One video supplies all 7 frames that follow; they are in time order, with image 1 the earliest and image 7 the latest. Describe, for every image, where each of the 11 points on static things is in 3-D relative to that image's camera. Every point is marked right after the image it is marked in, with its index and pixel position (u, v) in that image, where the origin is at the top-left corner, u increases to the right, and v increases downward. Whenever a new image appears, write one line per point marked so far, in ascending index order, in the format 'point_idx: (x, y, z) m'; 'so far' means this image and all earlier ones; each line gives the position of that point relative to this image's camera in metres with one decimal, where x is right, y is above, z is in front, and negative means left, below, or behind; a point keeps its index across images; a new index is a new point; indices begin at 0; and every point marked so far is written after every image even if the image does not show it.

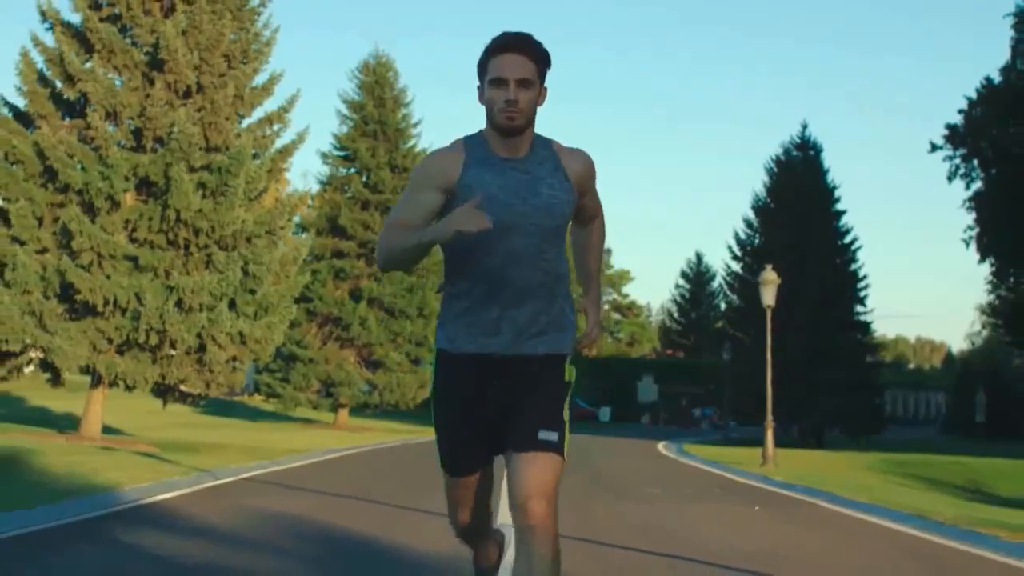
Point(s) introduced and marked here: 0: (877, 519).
0: (+4.2, -2.6, +15.8) m
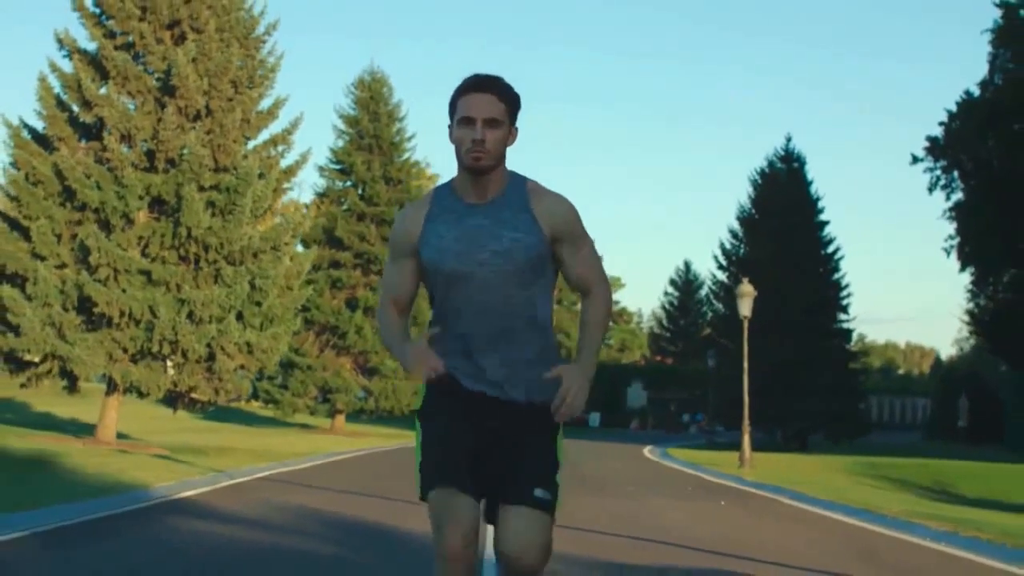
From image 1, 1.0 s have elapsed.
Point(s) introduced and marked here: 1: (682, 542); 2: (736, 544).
0: (+4.1, -2.8, +17.5) m
1: (+1.8, -2.5, +13.8) m
2: (+2.3, -2.5, +13.7) m
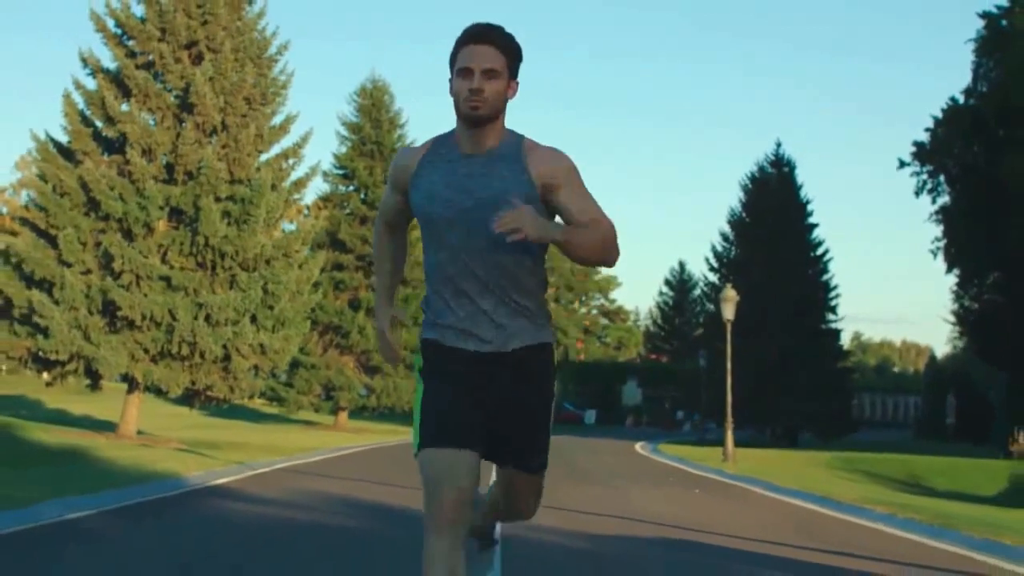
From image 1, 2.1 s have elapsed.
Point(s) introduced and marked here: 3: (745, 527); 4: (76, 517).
0: (+4.0, -3.0, +19.4) m
1: (+1.7, -2.6, +15.7) m
2: (+2.2, -2.6, +15.6) m
3: (+2.6, -2.6, +14.9) m
4: (-4.5, -2.4, +14.3) m
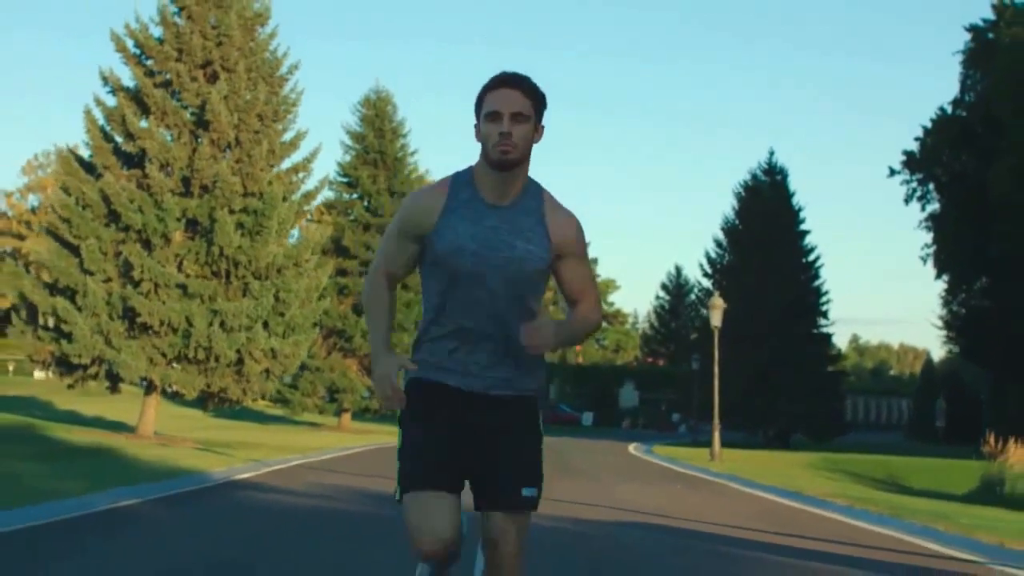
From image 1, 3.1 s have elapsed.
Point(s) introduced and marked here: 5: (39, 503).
0: (+4.0, -3.2, +21.2) m
1: (+1.7, -2.8, +17.4) m
2: (+2.2, -2.8, +17.3) m
3: (+2.5, -2.8, +16.6) m
4: (-4.6, -2.5, +16.0) m
5: (-5.6, -2.5, +16.3) m
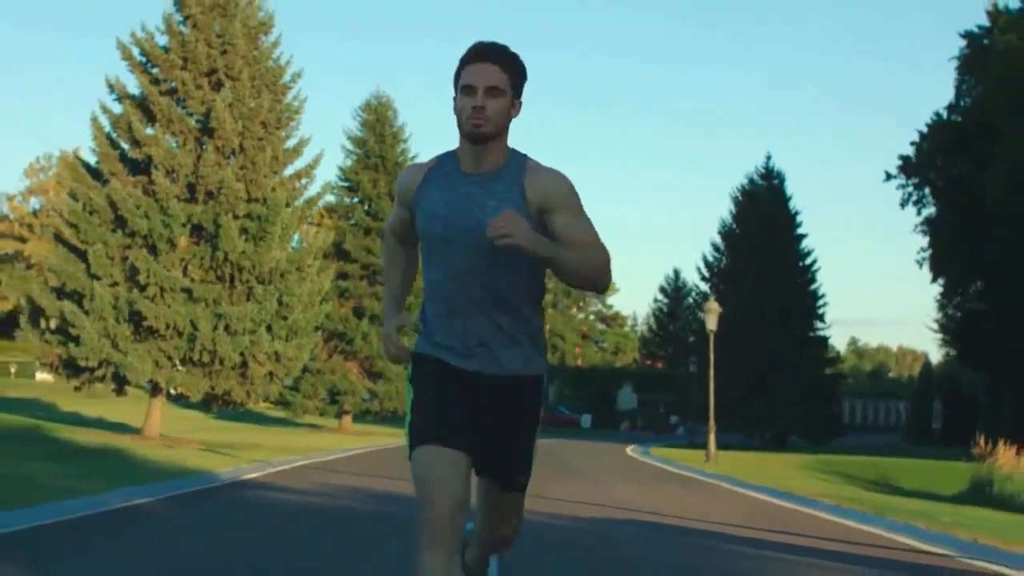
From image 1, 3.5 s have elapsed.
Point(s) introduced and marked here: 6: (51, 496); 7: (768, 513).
0: (+3.9, -3.3, +21.8) m
1: (+1.7, -2.9, +18.0) m
2: (+2.2, -2.9, +17.9) m
3: (+2.5, -2.8, +17.2) m
4: (-4.6, -2.6, +16.6) m
5: (-5.6, -2.6, +16.9) m
6: (-5.8, -2.6, +17.2) m
7: (+3.3, -2.9, +17.3) m
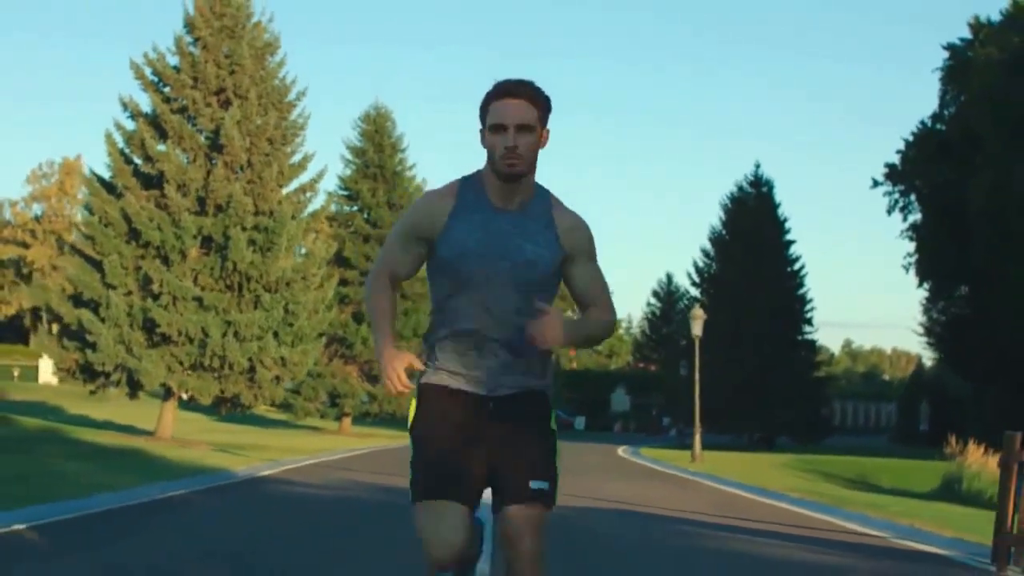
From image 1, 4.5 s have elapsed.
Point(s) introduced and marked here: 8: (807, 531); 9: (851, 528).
0: (+3.8, -3.4, +23.5) m
1: (+1.6, -3.1, +19.8) m
2: (+2.1, -3.1, +19.7) m
3: (+2.4, -3.0, +18.9) m
4: (-4.7, -2.8, +18.3) m
5: (-5.7, -2.8, +18.6) m
6: (-5.9, -2.8, +18.9) m
7: (+3.2, -3.0, +19.1) m
8: (+3.3, -2.7, +15.3) m
9: (+3.8, -2.7, +15.4) m
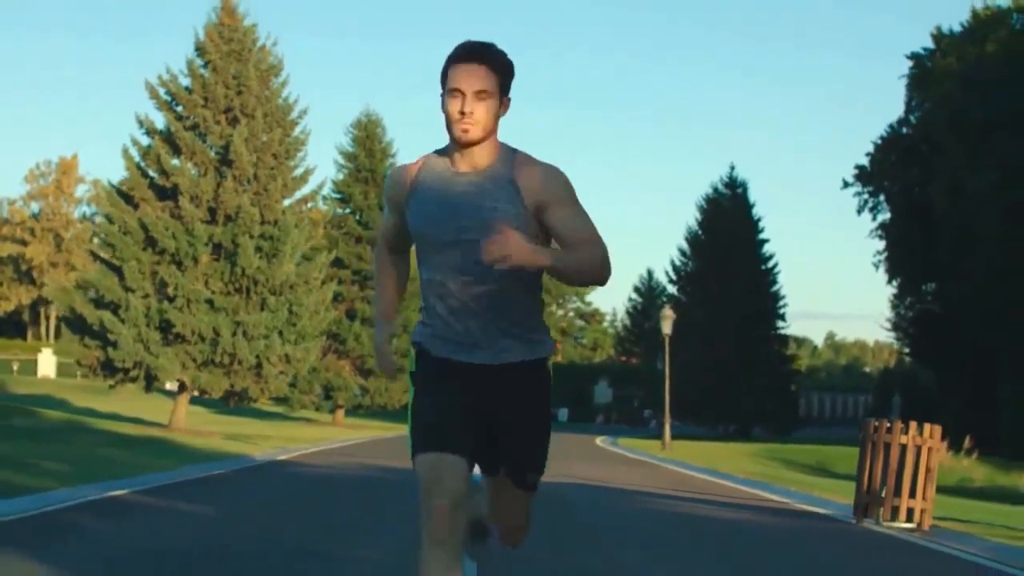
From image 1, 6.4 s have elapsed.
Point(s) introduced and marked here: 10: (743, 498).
0: (+3.5, -3.6, +26.8) m
1: (+1.3, -3.2, +23.0) m
2: (+1.8, -3.2, +22.9) m
3: (+2.2, -3.2, +22.2) m
4: (-4.9, -3.0, +21.5) m
5: (-5.9, -3.0, +21.8) m
6: (-6.1, -3.0, +22.1) m
7: (+2.9, -3.2, +22.4) m
8: (+3.0, -2.9, +18.6) m
9: (+3.6, -2.9, +18.7) m
10: (+3.2, -3.0, +19.2) m
